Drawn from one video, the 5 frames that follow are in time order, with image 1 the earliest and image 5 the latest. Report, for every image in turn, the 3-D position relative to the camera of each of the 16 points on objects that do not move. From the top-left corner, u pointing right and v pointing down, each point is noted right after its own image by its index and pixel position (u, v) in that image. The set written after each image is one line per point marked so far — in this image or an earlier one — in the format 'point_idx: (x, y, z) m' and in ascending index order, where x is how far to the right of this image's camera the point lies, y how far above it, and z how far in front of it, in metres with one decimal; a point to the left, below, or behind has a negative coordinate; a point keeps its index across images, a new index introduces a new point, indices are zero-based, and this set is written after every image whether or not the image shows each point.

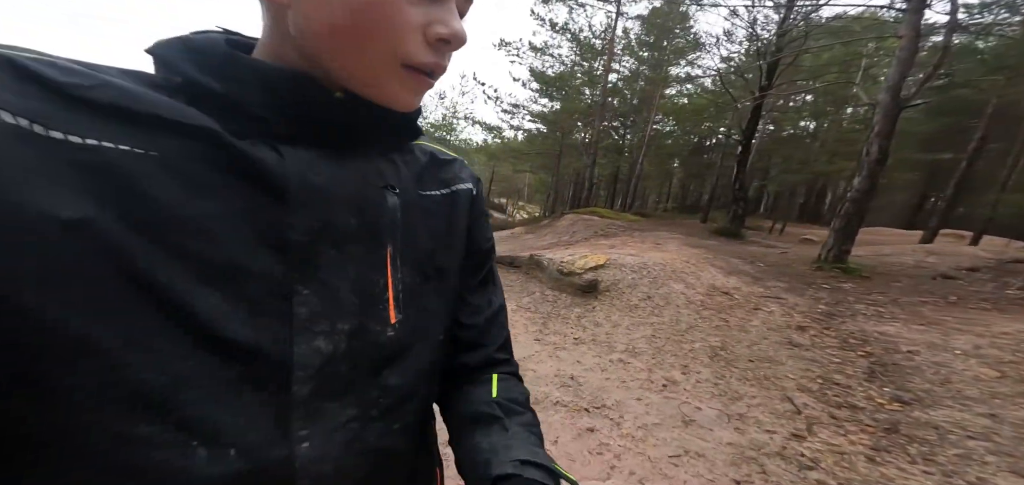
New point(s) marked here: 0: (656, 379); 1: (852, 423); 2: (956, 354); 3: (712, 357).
0: (+3.0, -2.8, +8.3) m
1: (+5.6, -3.0, +6.6) m
2: (+8.2, -2.0, +7.3) m
3: (+4.3, -2.5, +8.7) m
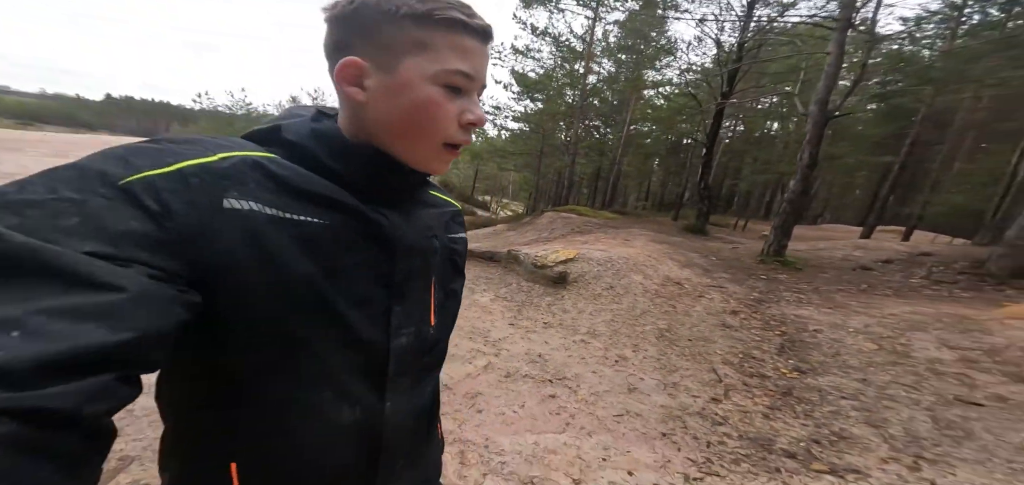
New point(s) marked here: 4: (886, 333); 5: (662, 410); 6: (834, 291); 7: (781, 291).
0: (+2.4, -2.7, +9.8) m
1: (+5.1, -3.0, +8.2) m
2: (+7.6, -2.0, +8.9) m
3: (+3.8, -2.4, +10.3) m
4: (+8.1, -1.9, +8.6) m
5: (+3.0, -3.4, +8.1) m
6: (+8.7, -1.3, +10.9) m
7: (+7.7, -1.4, +11.5) m
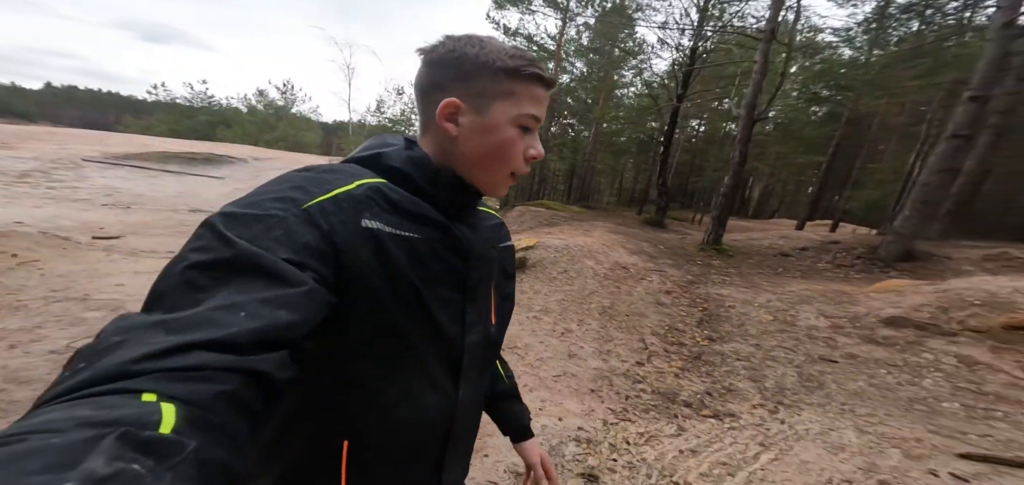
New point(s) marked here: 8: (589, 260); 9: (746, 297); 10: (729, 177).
0: (+1.3, -2.4, +11.3) m
1: (+4.0, -2.6, +9.8) m
2: (+6.5, -1.7, +10.6) m
3: (+2.6, -2.1, +11.8) m
4: (+7.0, -1.6, +10.3) m
5: (+2.0, -3.1, +9.6) m
6: (+7.5, -1.0, +12.5) m
7: (+6.5, -1.0, +13.1) m
8: (+2.7, -0.6, +14.1) m
9: (+6.6, -1.5, +11.2) m
10: (+7.6, +2.3, +14.1) m
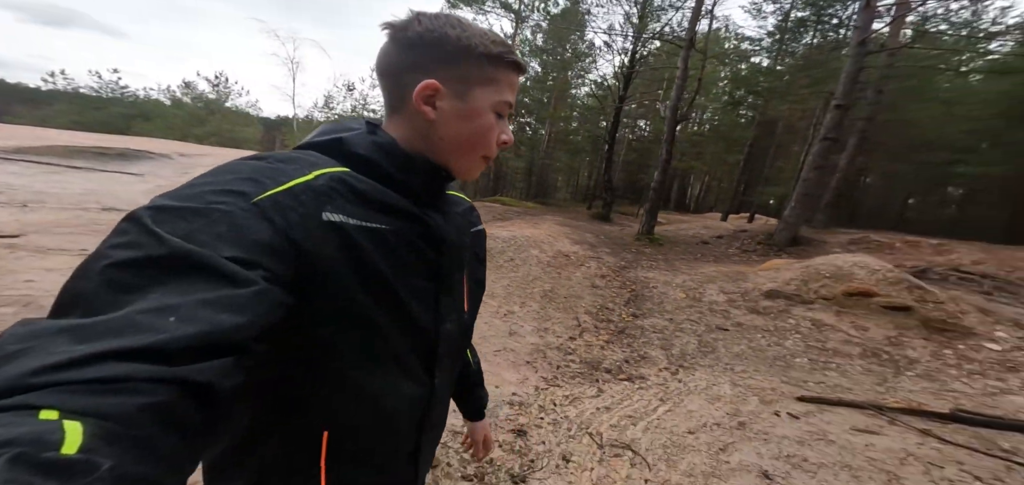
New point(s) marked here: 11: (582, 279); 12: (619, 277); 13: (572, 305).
0: (-0.3, -2.1, +12.4) m
1: (+2.5, -2.3, +11.1) m
2: (+4.9, -1.3, +12.1) m
3: (+0.9, -1.7, +13.0) m
4: (+5.4, -1.3, +11.8) m
5: (+0.5, -2.8, +10.8) m
6: (+5.8, -0.6, +14.1) m
7: (+4.7, -0.7, +14.6) m
8: (+0.9, -0.3, +15.3) m
9: (+4.9, -1.2, +12.7) m
10: (+5.7, +2.7, +15.6) m
11: (+2.4, -1.2, +13.6) m
12: (+3.6, -1.2, +13.6) m
13: (+1.8, -1.9, +12.4) m
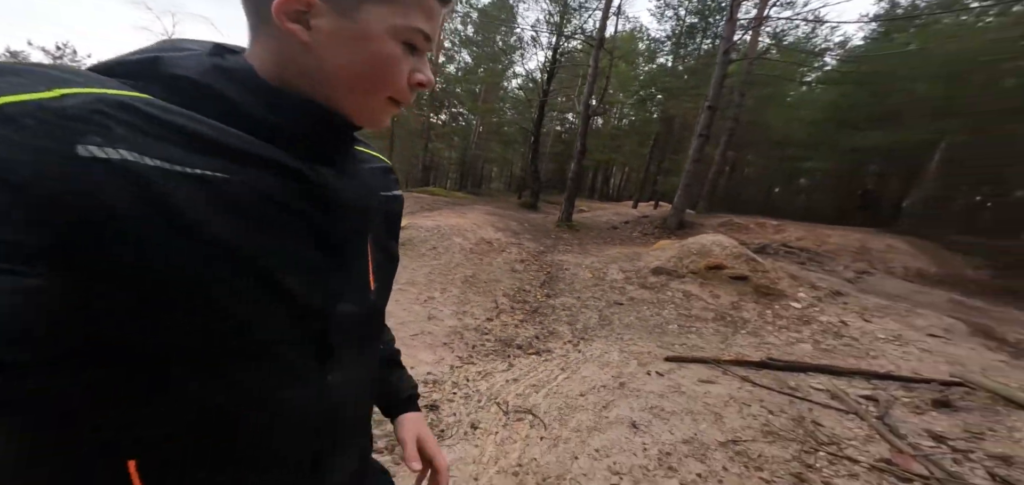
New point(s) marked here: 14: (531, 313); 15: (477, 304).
0: (-2.9, -1.7, +12.9) m
1: (+0.1, -1.9, +12.0) m
2: (+2.3, -0.9, +13.3) m
3: (-1.7, -1.3, +13.7) m
4: (+2.9, -0.8, +13.1) m
5: (-1.8, -2.4, +11.4) m
6: (+3.0, -0.1, +15.3) m
7: (+1.8, -0.1, +15.7) m
8: (-2.1, +0.2, +15.9) m
9: (+2.3, -0.7, +13.9) m
10: (+2.6, +3.2, +16.8) m
11: (-0.4, -0.8, +14.4) m
12: (+0.9, -0.7, +14.6) m
13: (-0.7, -1.5, +13.2) m
14: (+0.4, -2.0, +11.6) m
15: (-1.2, -2.0, +12.4) m
